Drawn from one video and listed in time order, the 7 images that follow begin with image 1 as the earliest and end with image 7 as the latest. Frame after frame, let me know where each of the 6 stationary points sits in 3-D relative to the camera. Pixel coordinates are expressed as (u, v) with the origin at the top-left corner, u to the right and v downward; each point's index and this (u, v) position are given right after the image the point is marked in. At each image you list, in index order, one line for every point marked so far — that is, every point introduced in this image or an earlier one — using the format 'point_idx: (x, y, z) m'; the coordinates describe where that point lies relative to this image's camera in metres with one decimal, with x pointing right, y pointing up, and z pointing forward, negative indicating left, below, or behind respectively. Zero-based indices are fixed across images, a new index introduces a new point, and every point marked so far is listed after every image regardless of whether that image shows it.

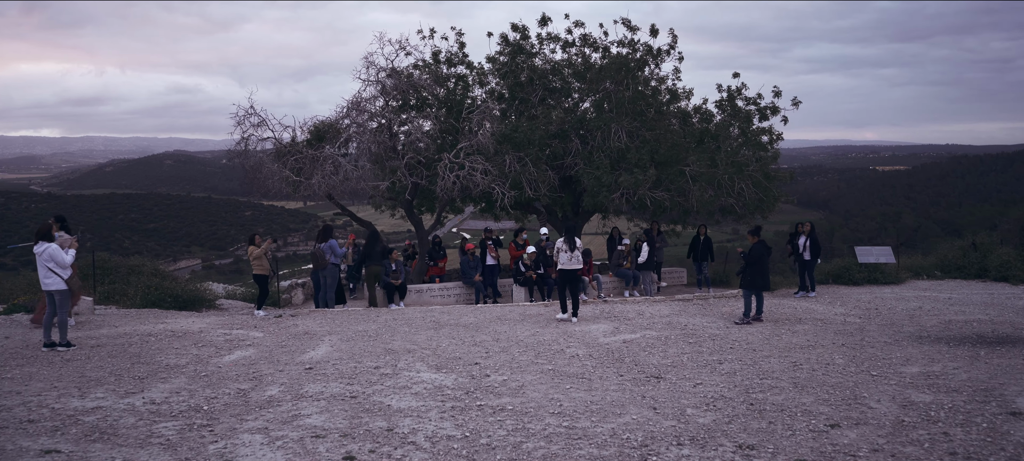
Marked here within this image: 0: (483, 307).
0: (-0.5, -1.4, +12.1) m
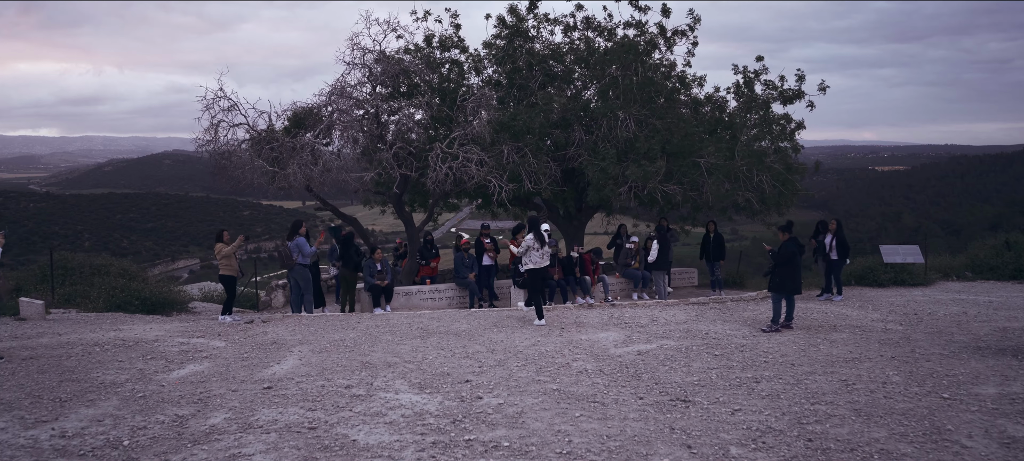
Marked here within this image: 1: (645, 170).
0: (-0.6, -1.4, +10.8) m
1: (+2.8, +1.3, +13.5) m
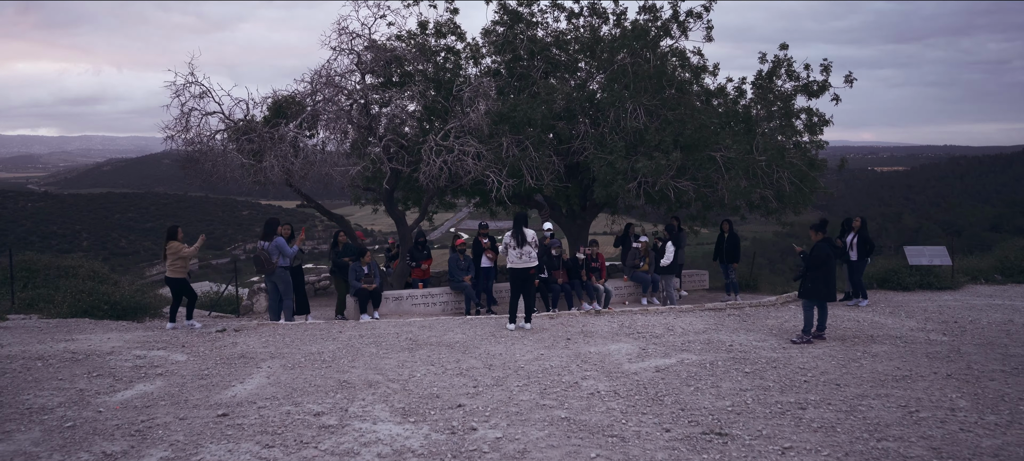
0: (-0.6, -1.3, +9.8) m
1: (+2.8, +1.3, +12.5) m
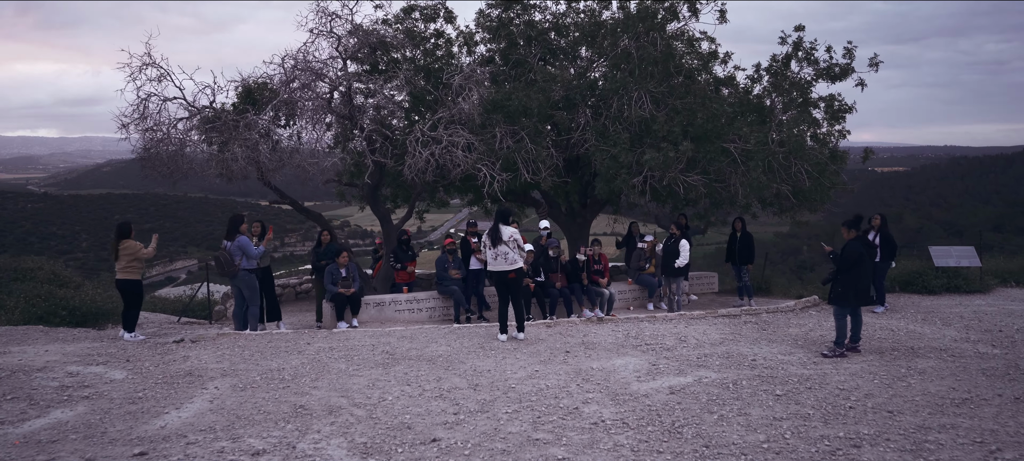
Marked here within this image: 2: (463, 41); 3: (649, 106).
0: (-0.7, -1.3, +8.7) m
1: (+2.7, +1.3, +11.4) m
2: (-1.1, +4.1, +14.2) m
3: (+2.5, +2.3, +12.2) m
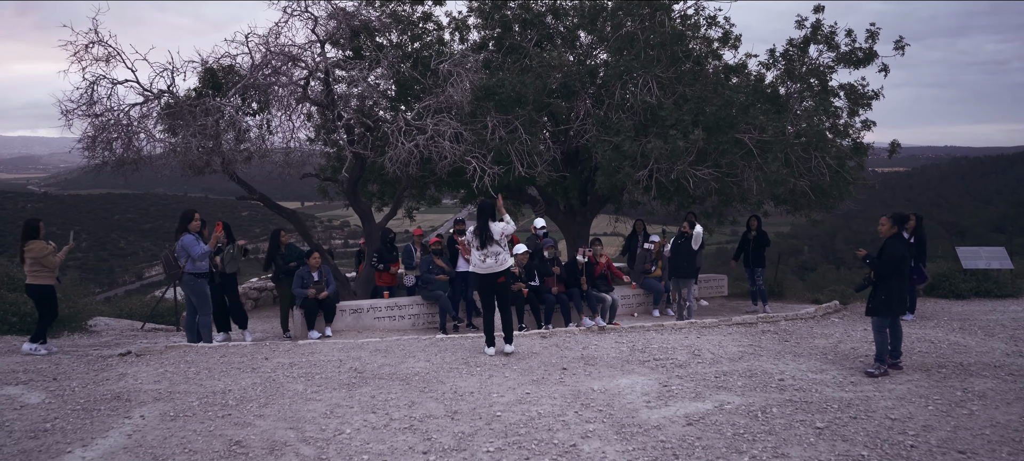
0: (-0.8, -1.3, +7.7) m
1: (+2.5, +1.3, +10.4) m
2: (-1.2, +4.1, +13.2) m
3: (+2.4, +2.3, +11.2) m
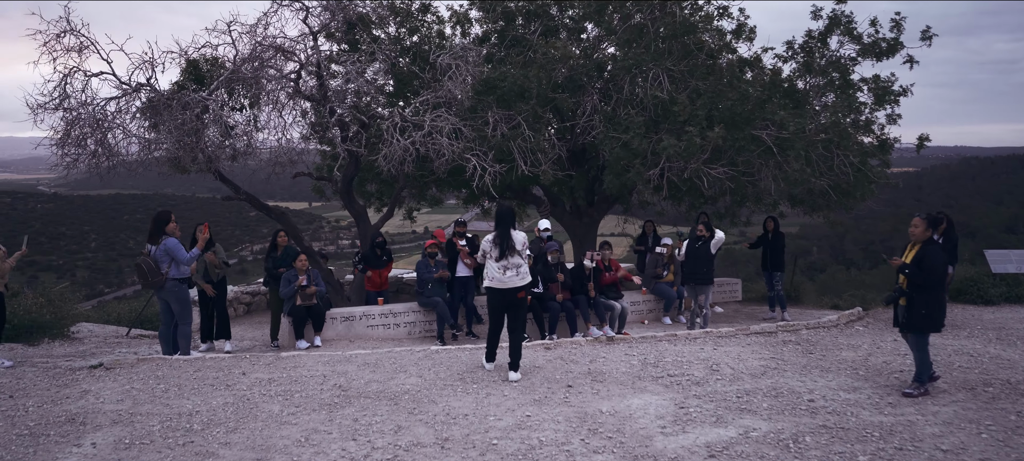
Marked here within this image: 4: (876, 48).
0: (-0.8, -1.3, +7.1) m
1: (+2.6, +1.3, +9.8) m
2: (-1.1, +4.1, +12.6) m
3: (+2.5, +2.3, +10.5) m
4: (+5.9, +3.0, +10.8) m
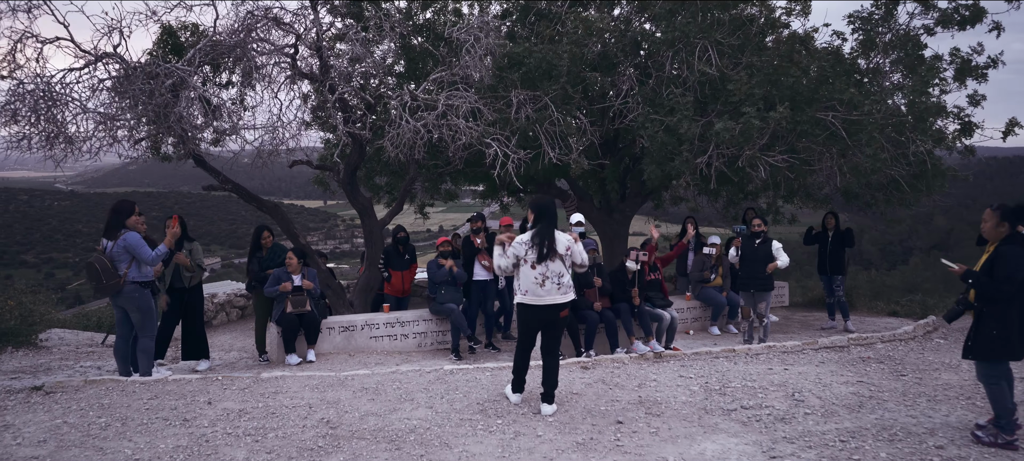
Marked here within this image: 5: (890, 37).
0: (-0.5, -1.3, +5.8) m
1: (+2.9, +1.3, +8.4) m
2: (-0.7, +4.1, +11.3) m
3: (+2.8, +2.3, +9.2) m
4: (+6.3, +3.0, +9.4) m
5: (+5.8, +3.0, +10.1) m
